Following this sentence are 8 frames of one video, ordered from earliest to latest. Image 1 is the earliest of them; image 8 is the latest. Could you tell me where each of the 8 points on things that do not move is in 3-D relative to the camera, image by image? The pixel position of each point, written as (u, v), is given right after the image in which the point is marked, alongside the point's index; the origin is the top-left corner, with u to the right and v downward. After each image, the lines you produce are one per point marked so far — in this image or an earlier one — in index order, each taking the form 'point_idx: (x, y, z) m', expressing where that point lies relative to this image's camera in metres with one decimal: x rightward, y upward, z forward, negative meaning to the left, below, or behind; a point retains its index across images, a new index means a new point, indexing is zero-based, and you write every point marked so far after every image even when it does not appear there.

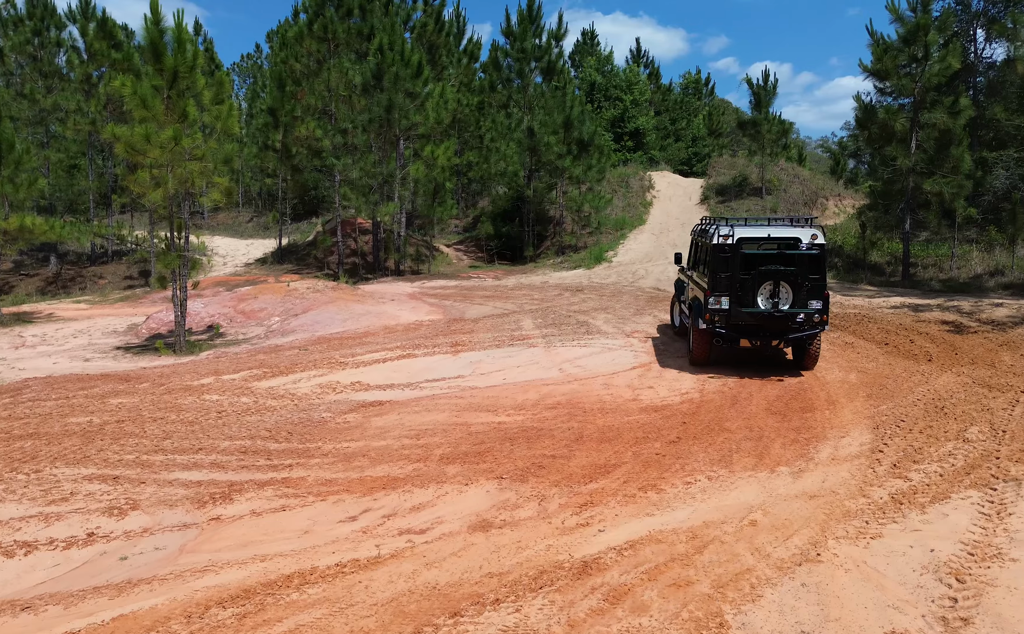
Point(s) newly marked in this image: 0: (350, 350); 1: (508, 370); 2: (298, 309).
0: (-2.7, -0.6, +13.3) m
1: (0.0, -0.7, +11.2) m
2: (-4.7, +0.2, +17.4) m
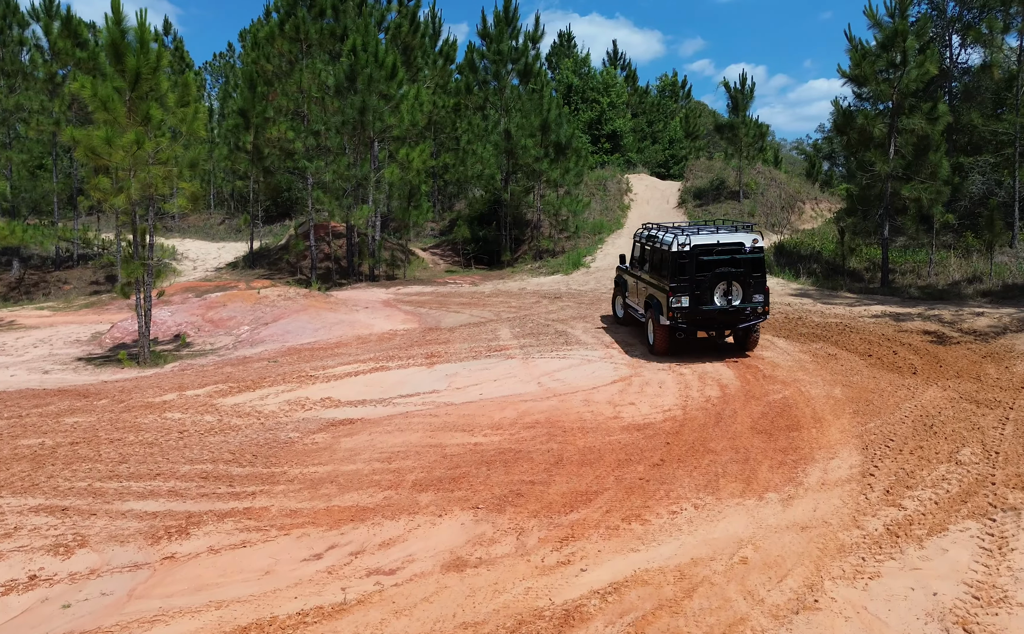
0: (-3.1, -0.7, +12.9) m
1: (-0.4, -0.9, +10.8) m
2: (-5.2, 0.0, +16.9) m
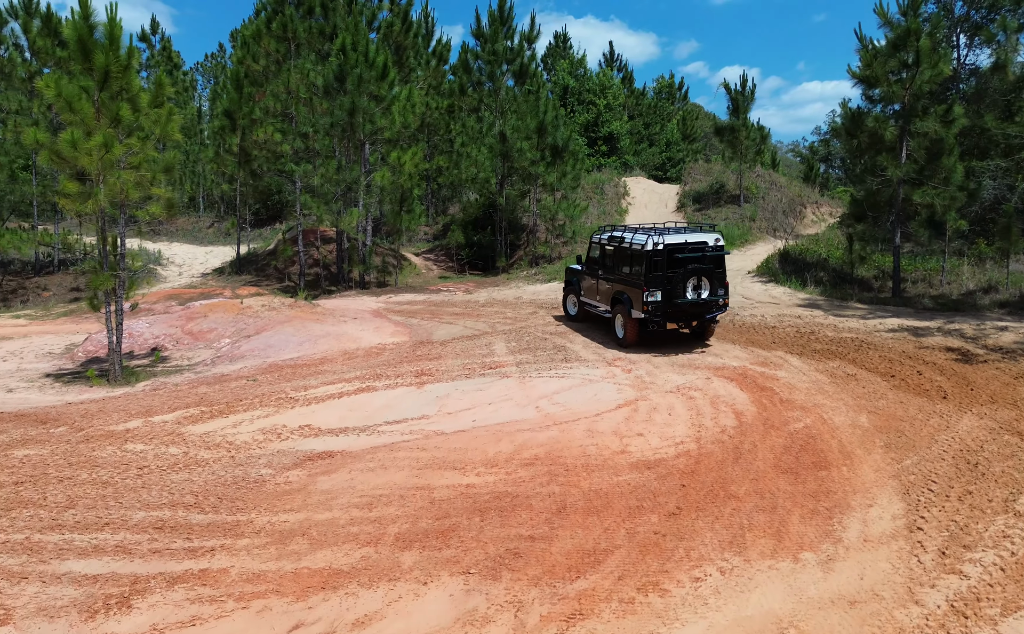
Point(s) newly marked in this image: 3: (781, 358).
0: (-3.2, -1.0, +12.0) m
1: (-0.4, -1.1, +9.9) m
2: (-5.2, -0.3, +16.0) m
3: (+4.1, -0.6, +12.0) m
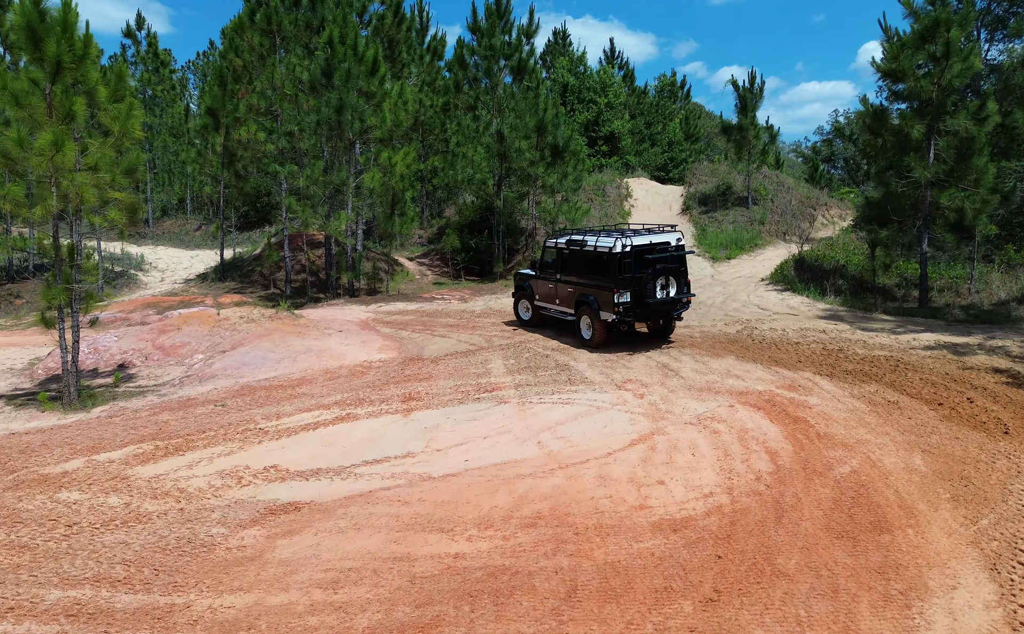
0: (-3.2, -1.2, +10.8) m
1: (-0.4, -1.4, +8.7) m
2: (-5.3, -0.5, +14.8) m
3: (+4.0, -0.9, +10.8) m
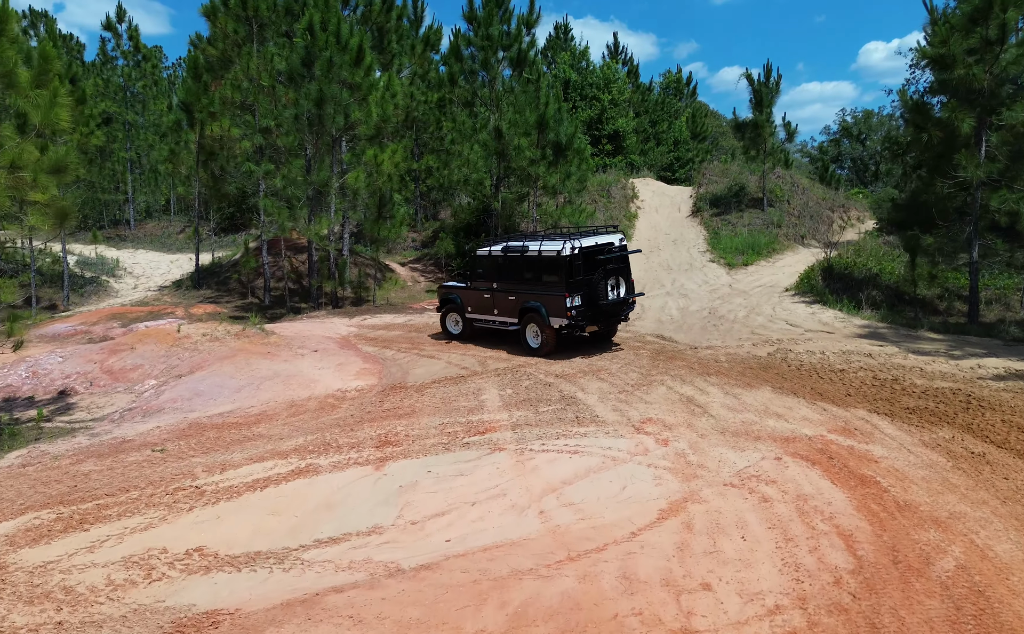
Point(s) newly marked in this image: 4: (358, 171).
0: (-3.2, -1.5, +9.0) m
1: (-0.5, -1.7, +6.9) m
2: (-5.3, -0.8, +12.9) m
3: (+4.0, -1.2, +9.0) m
4: (-3.7, +3.5, +19.0) m
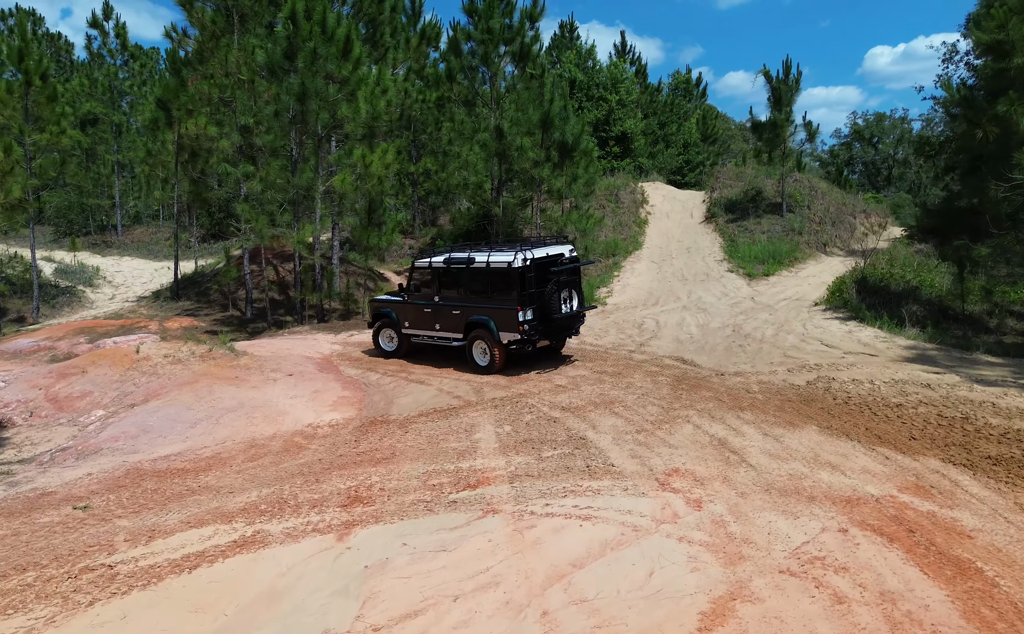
0: (-3.3, -1.8, +7.4) m
1: (-0.5, -2.0, +5.3) m
2: (-5.3, -1.1, +11.3) m
3: (+4.0, -1.5, +7.3) m
4: (-3.6, +3.1, +17.4) m
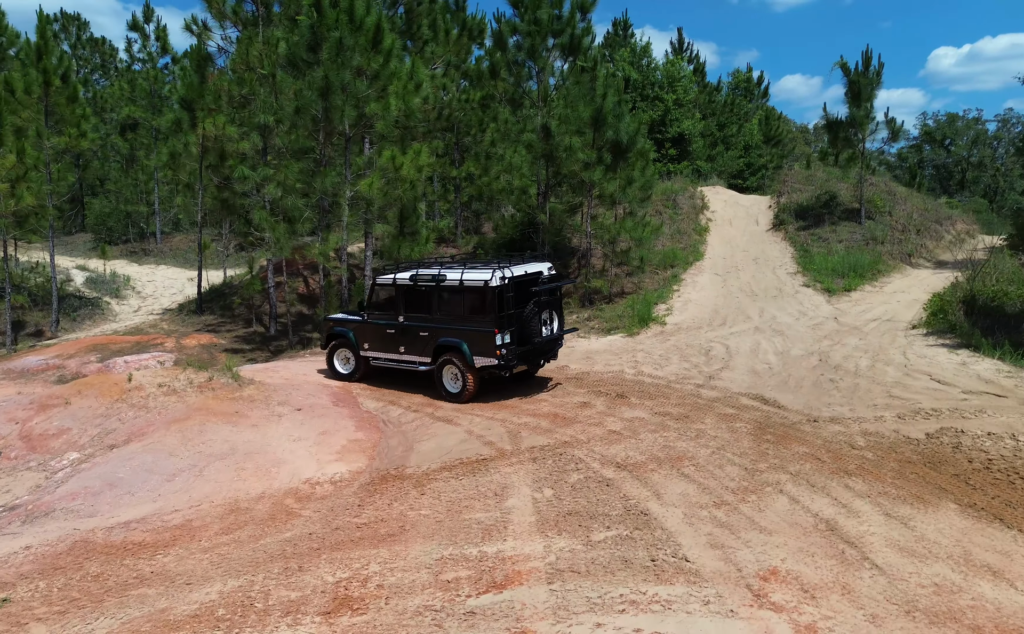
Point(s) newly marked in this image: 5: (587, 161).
0: (-3.0, -2.1, +5.7) m
1: (-0.4, -2.3, +3.4) m
2: (-4.8, -1.4, +9.7) m
3: (+4.2, -1.8, +5.1) m
4: (-2.7, +2.8, +15.7) m
5: (+1.7, +3.6, +18.5) m
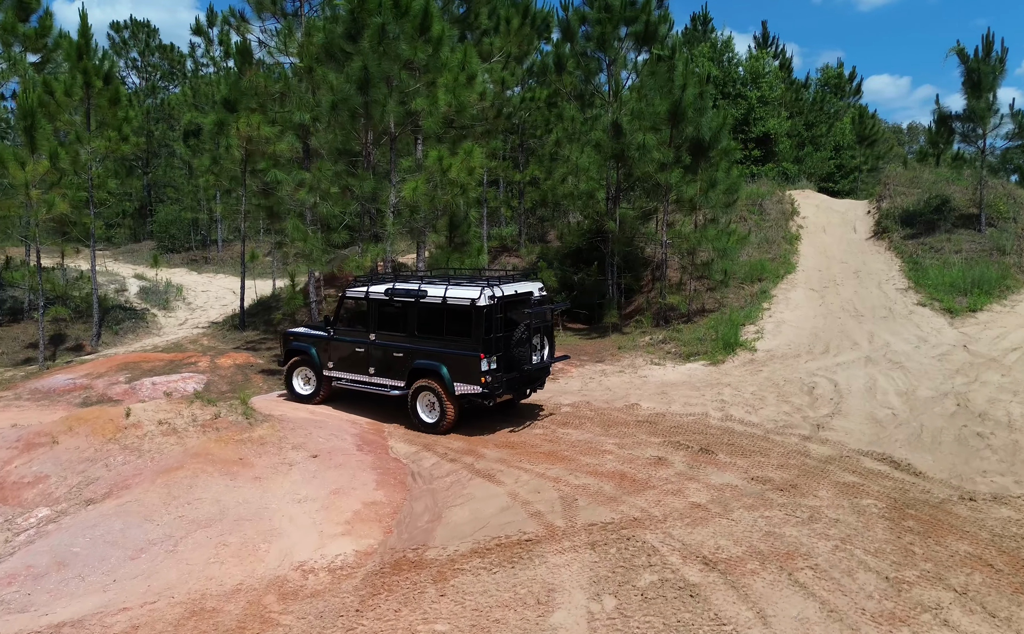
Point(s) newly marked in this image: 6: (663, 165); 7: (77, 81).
0: (-2.8, -2.4, +4.0) m
1: (-0.4, -2.6, +1.5) m
2: (-4.2, -1.7, +8.2) m
3: (+4.3, -2.2, +2.8) m
4: (-1.6, +2.4, +14.0) m
5: (+3.1, +3.2, +16.4) m
6: (+3.2, +3.1, +16.5) m
7: (-9.9, +5.4, +18.2) m
